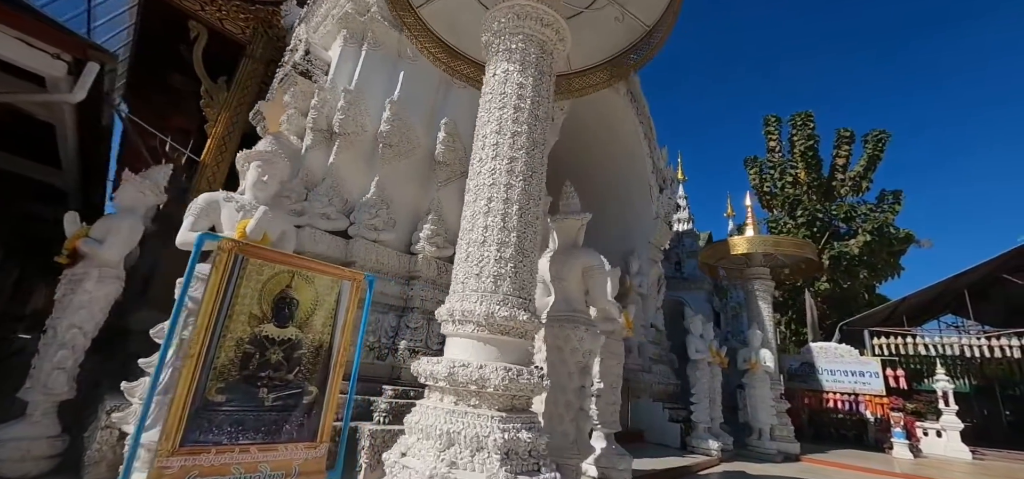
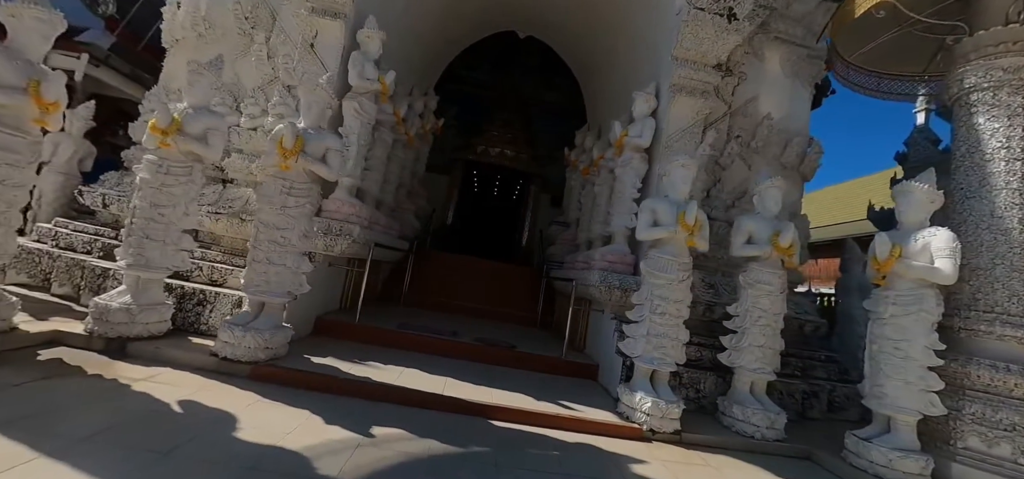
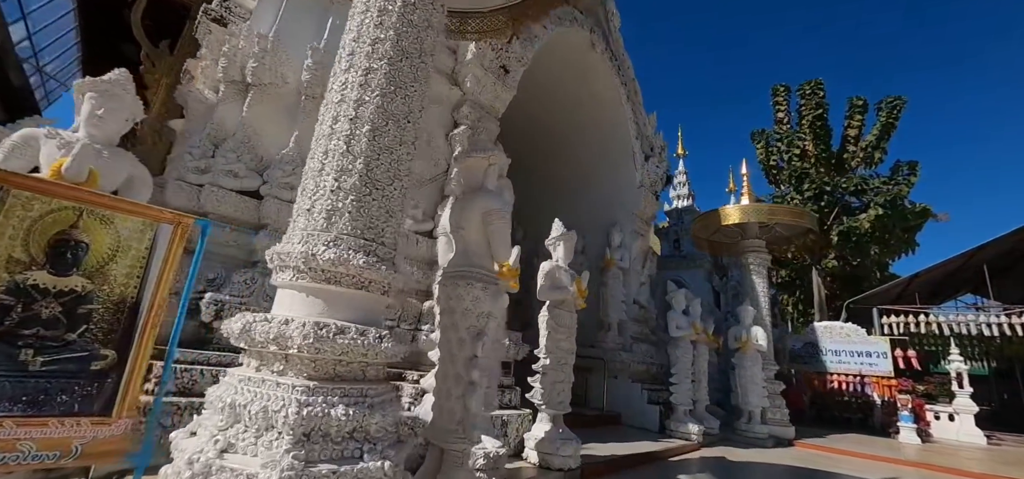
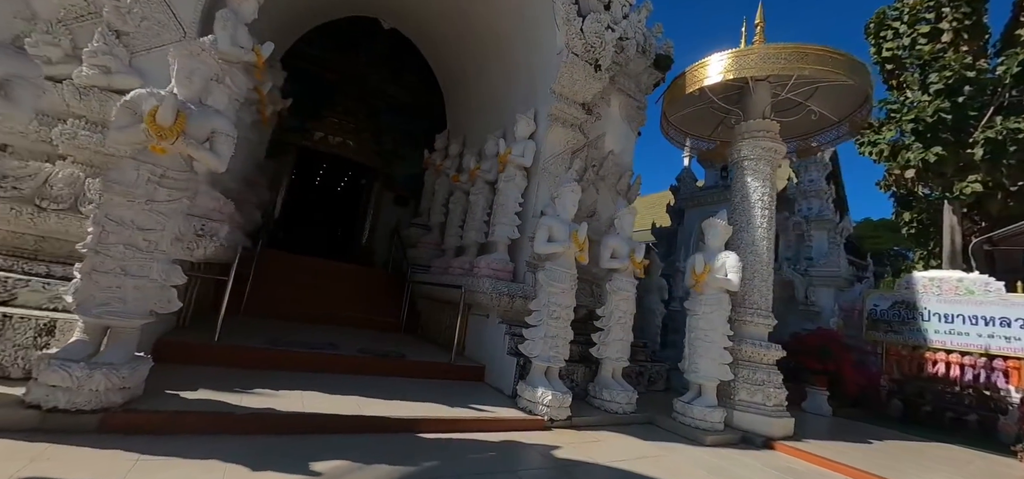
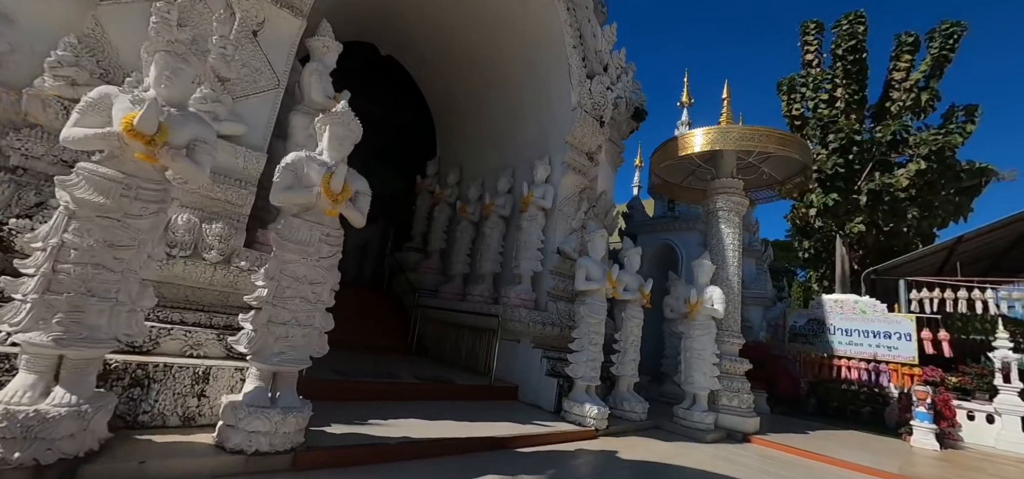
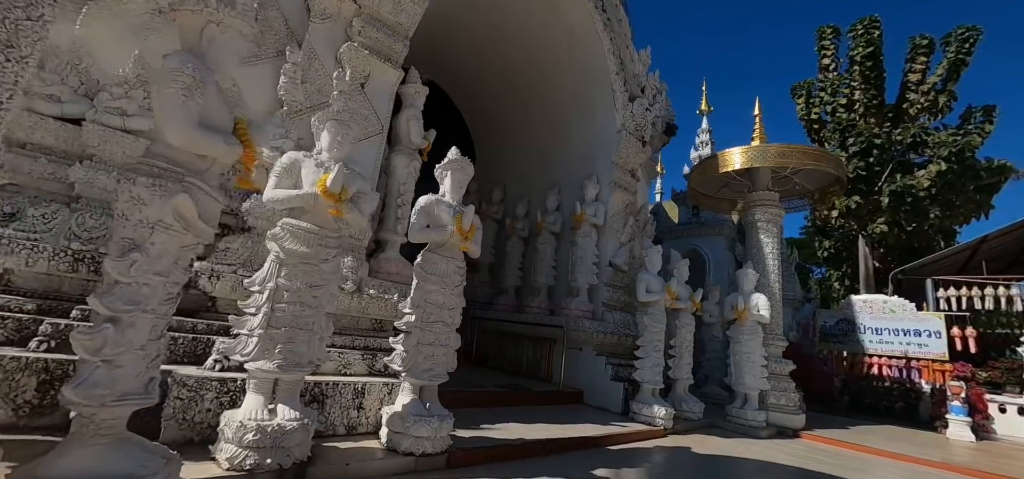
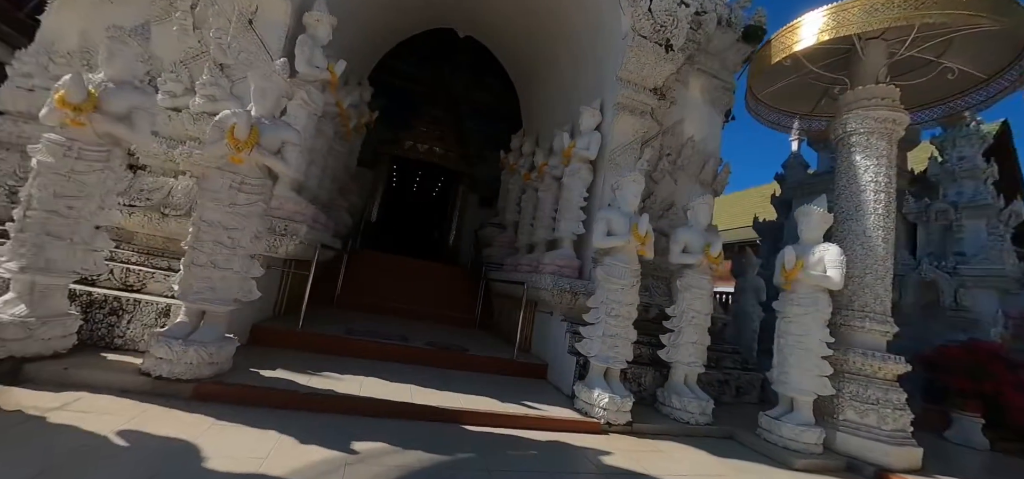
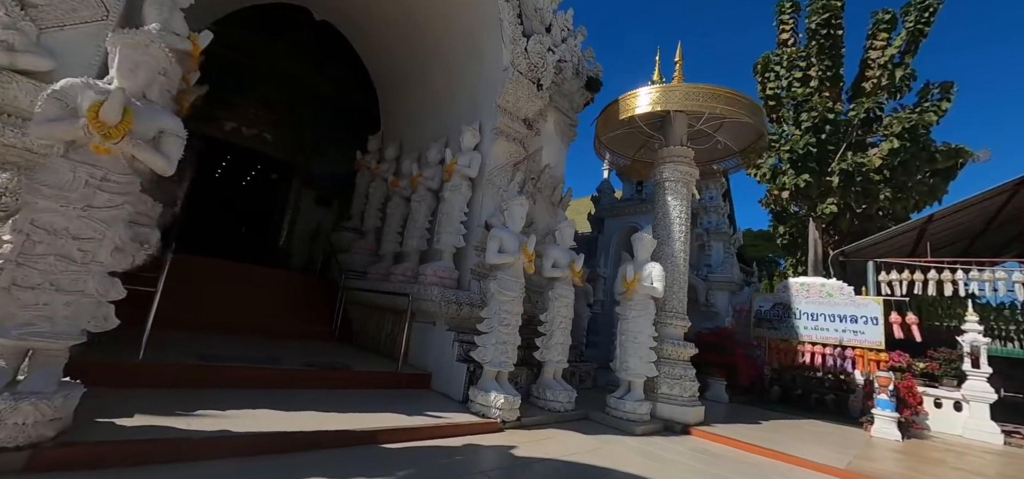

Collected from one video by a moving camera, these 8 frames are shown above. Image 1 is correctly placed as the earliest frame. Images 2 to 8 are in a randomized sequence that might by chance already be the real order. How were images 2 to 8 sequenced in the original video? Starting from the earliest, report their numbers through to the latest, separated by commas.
3, 6, 5, 8, 4, 7, 2
